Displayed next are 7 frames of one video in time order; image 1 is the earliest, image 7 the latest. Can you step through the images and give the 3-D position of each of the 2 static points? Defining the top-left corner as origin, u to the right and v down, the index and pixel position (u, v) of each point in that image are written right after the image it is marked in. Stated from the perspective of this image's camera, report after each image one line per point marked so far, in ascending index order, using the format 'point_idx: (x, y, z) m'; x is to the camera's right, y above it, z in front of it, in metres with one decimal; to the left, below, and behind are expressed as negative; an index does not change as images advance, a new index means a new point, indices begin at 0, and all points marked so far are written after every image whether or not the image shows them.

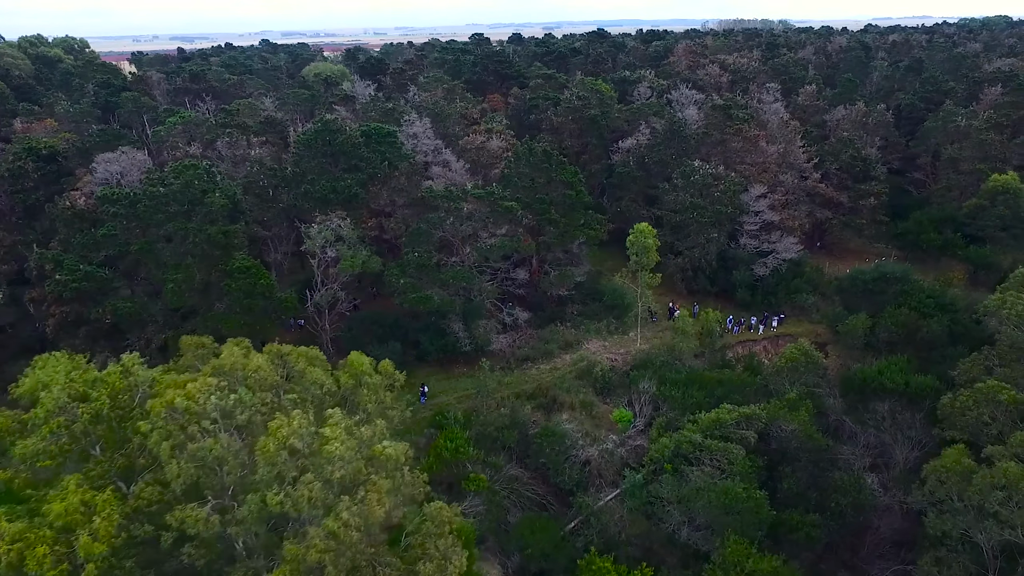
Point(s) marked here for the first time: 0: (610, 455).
0: (+3.1, -5.3, +19.0) m
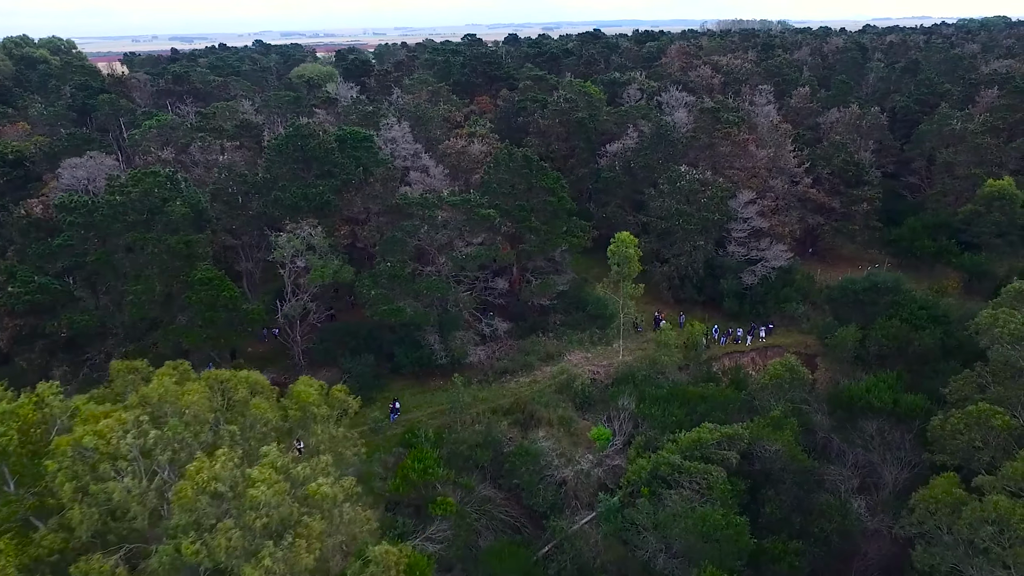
0: (+2.2, -5.7, +18.2) m
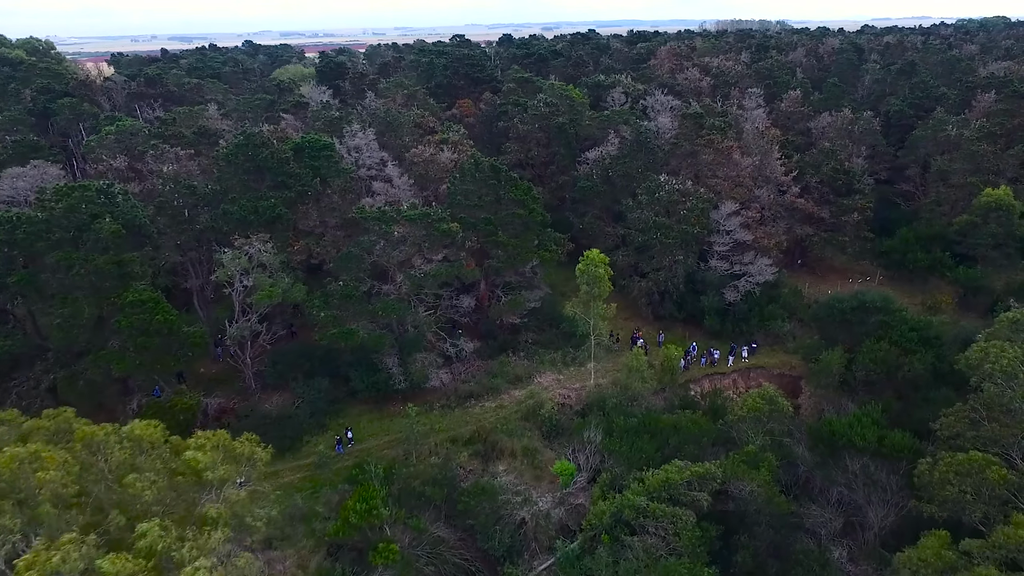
0: (+0.9, -6.4, +16.8) m
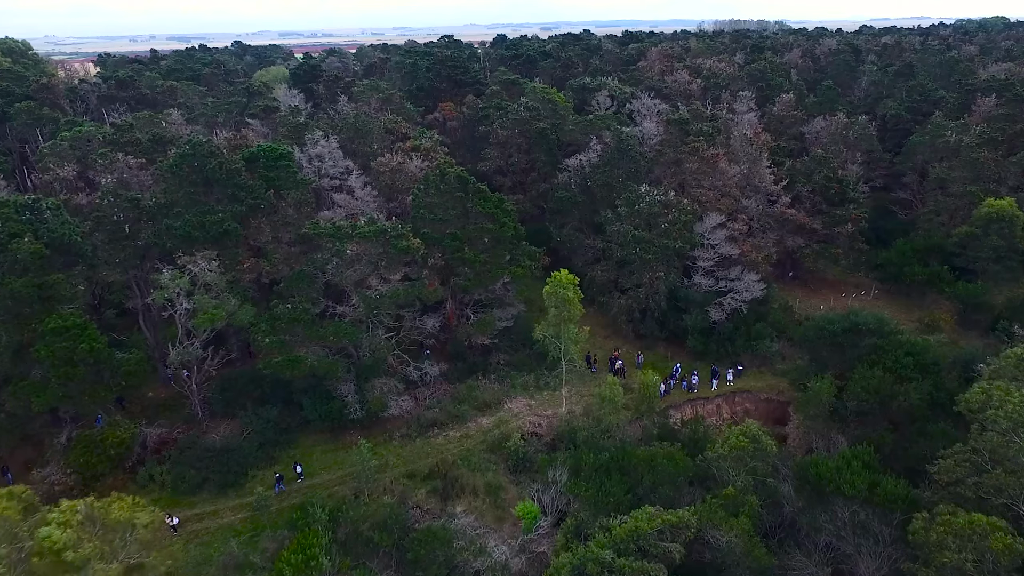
0: (-0.2, -7.1, +15.2) m
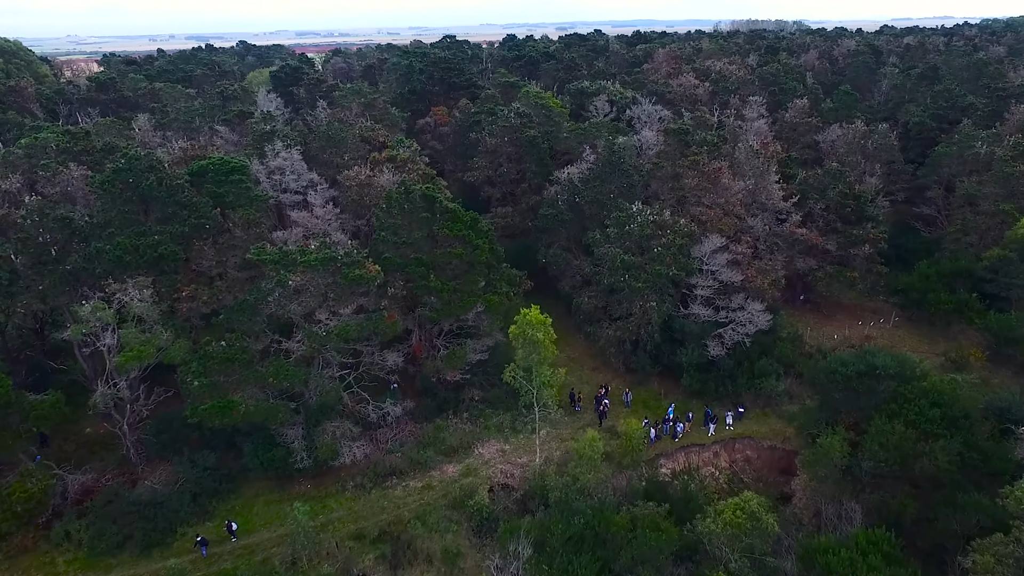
0: (-1.3, -8.1, +12.9) m
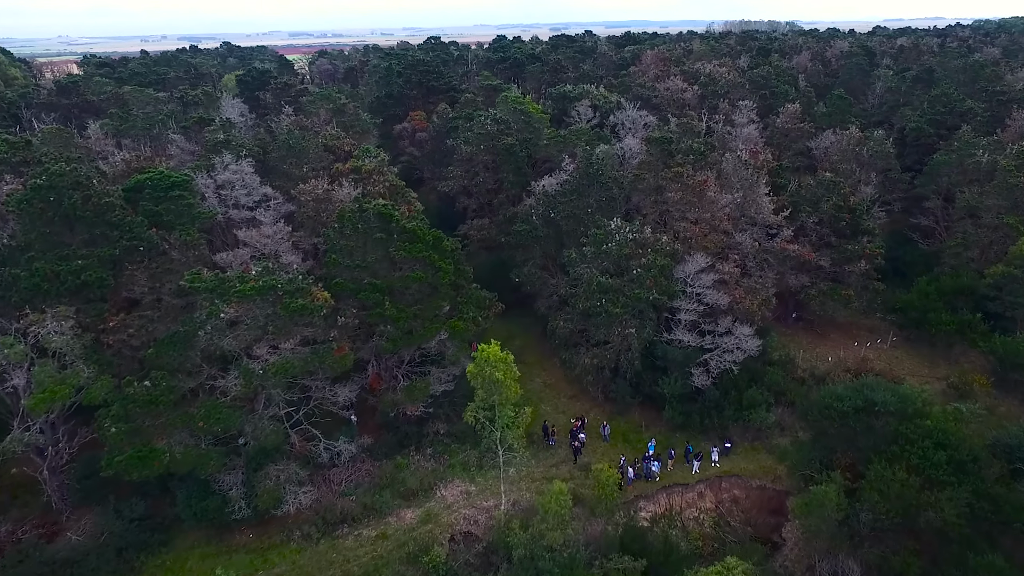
0: (-2.3, -8.8, +11.2) m
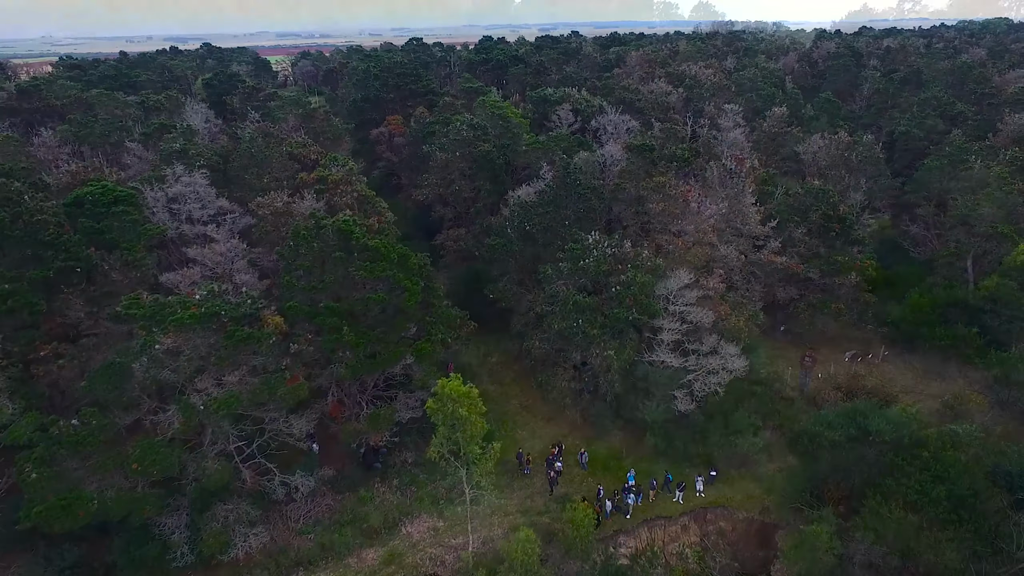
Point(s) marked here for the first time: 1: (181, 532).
0: (-3.0, -9.4, +10.0) m
1: (-8.0, -5.9, +14.7) m
